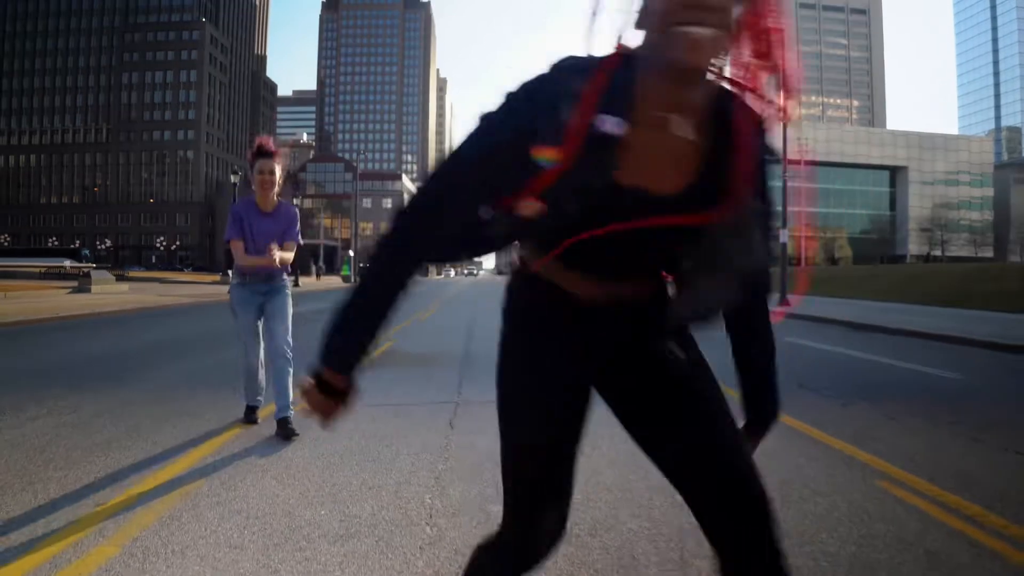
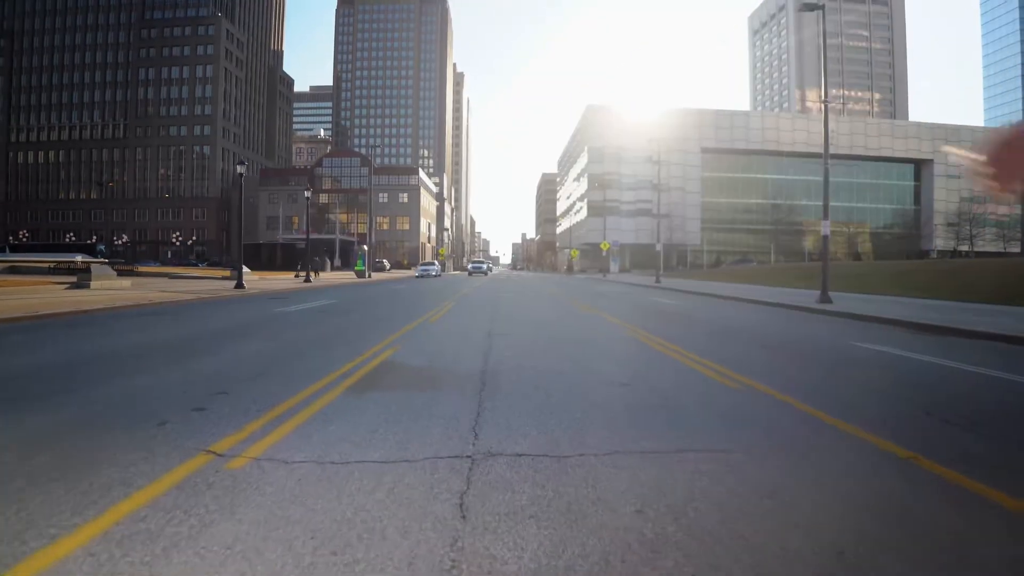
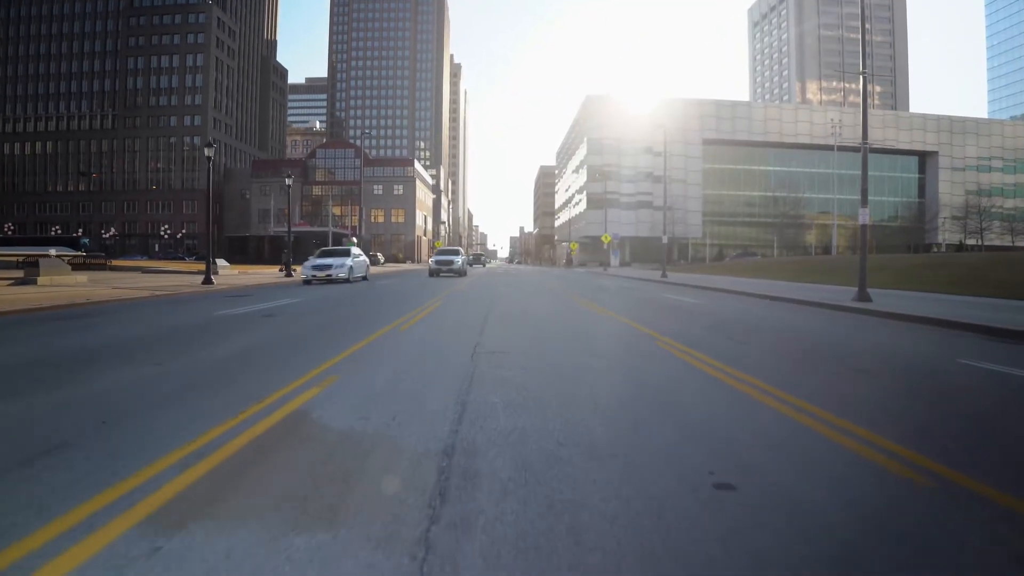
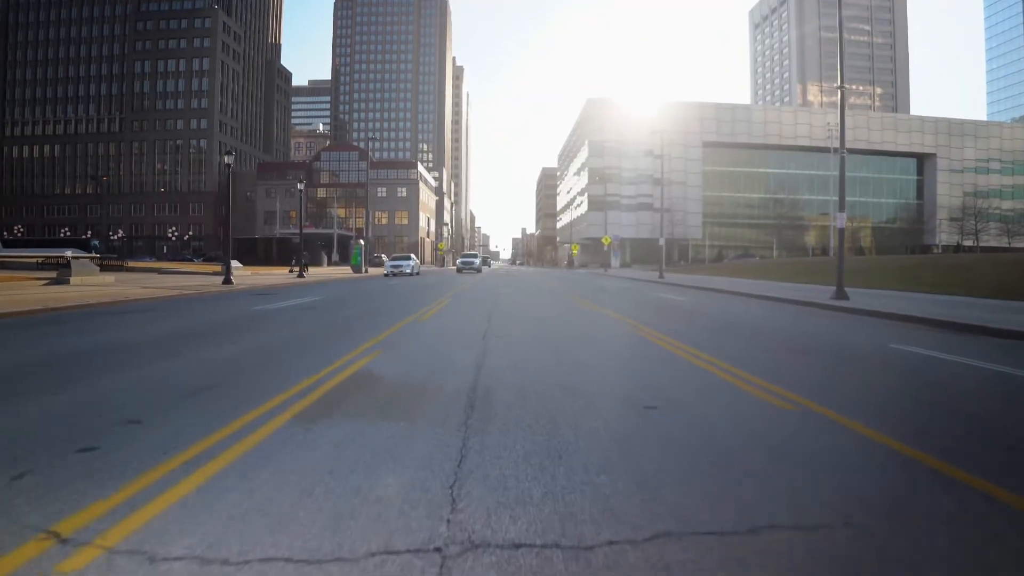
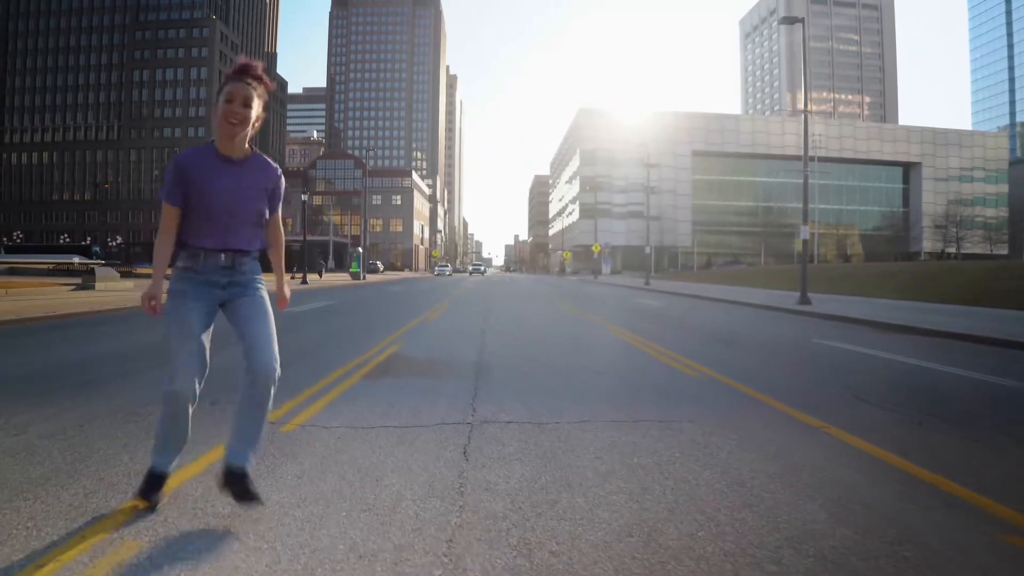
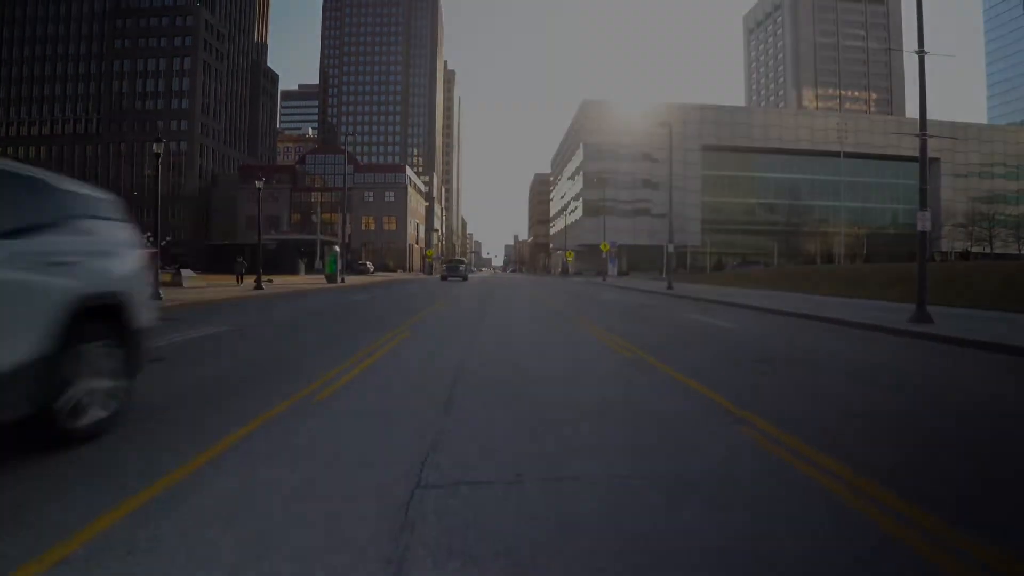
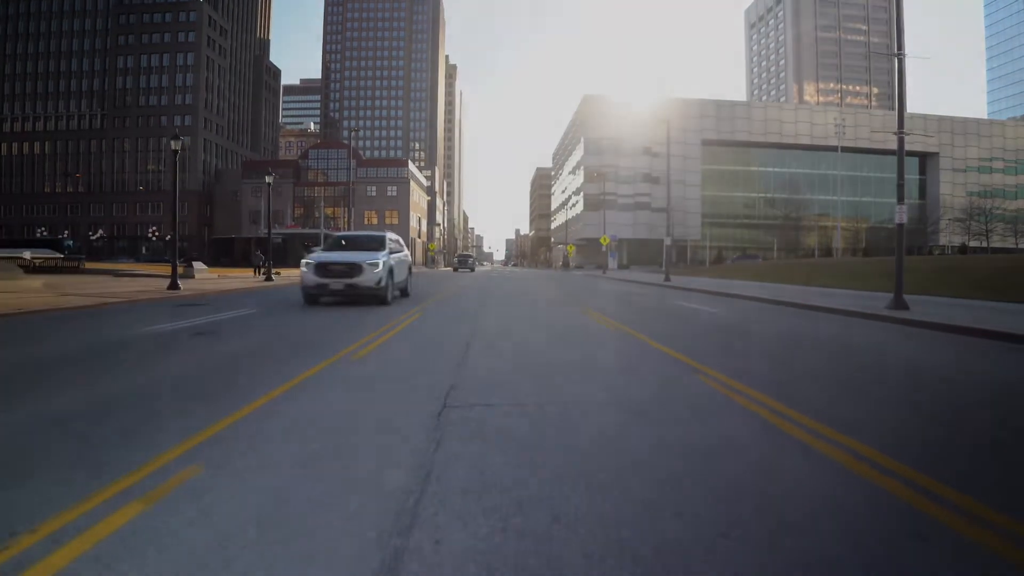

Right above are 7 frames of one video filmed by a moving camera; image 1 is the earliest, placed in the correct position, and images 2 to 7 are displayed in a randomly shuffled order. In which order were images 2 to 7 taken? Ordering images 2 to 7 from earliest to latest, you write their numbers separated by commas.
5, 2, 4, 3, 7, 6
